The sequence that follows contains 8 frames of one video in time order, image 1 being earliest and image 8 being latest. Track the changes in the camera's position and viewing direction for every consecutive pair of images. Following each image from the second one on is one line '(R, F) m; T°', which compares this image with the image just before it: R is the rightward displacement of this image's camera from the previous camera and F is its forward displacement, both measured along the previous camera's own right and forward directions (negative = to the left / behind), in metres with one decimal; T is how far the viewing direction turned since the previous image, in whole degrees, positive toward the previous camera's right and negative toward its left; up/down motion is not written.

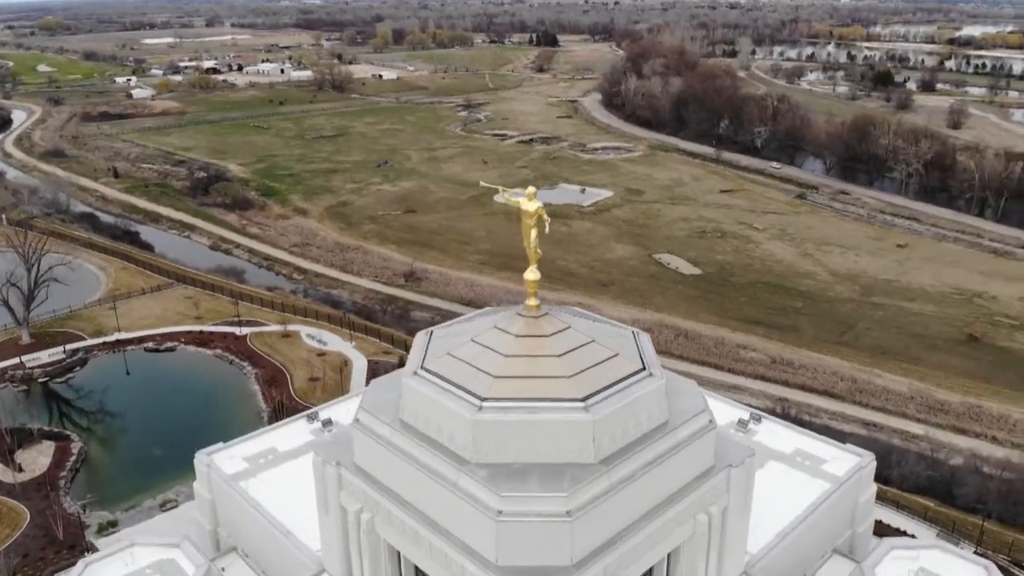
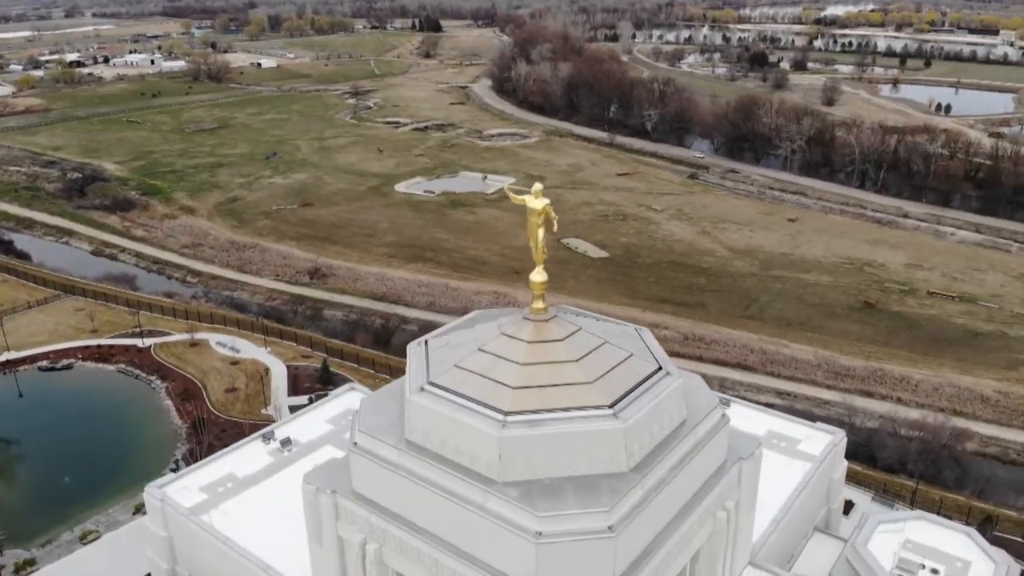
(-1.5, +0.8) m; +8°
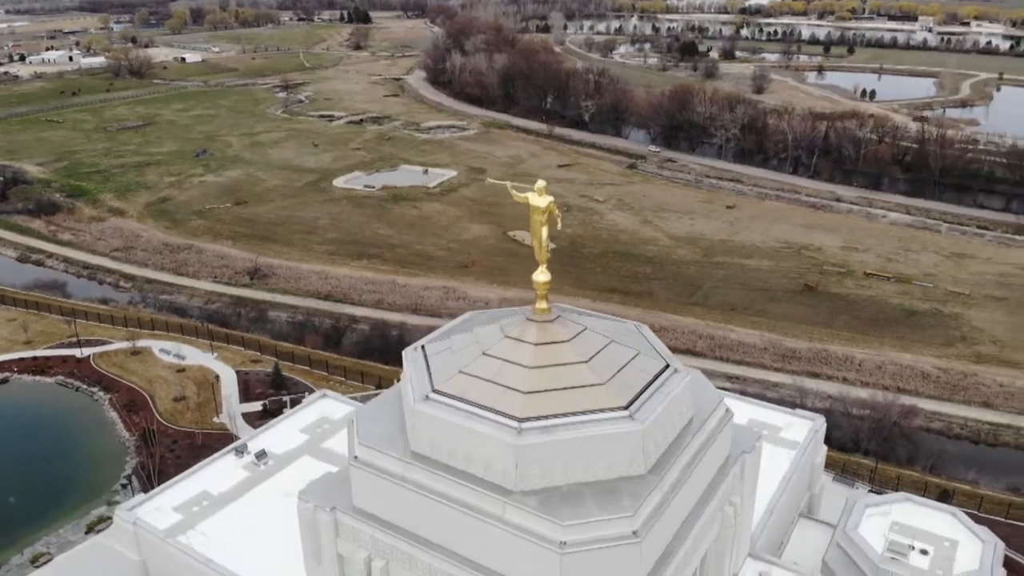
(-0.8, +0.4) m; +4°
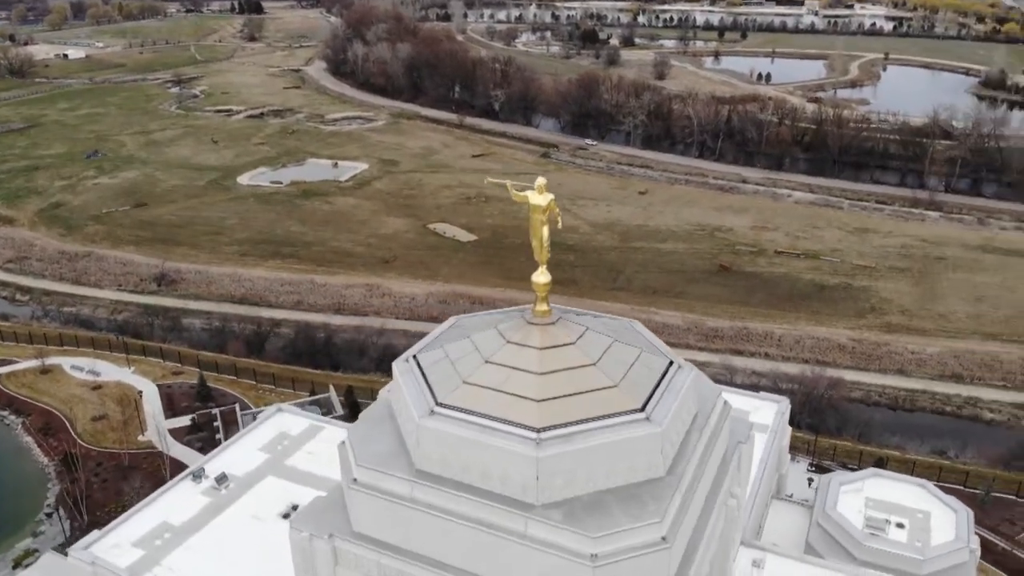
(-1.1, +0.5) m; +6°
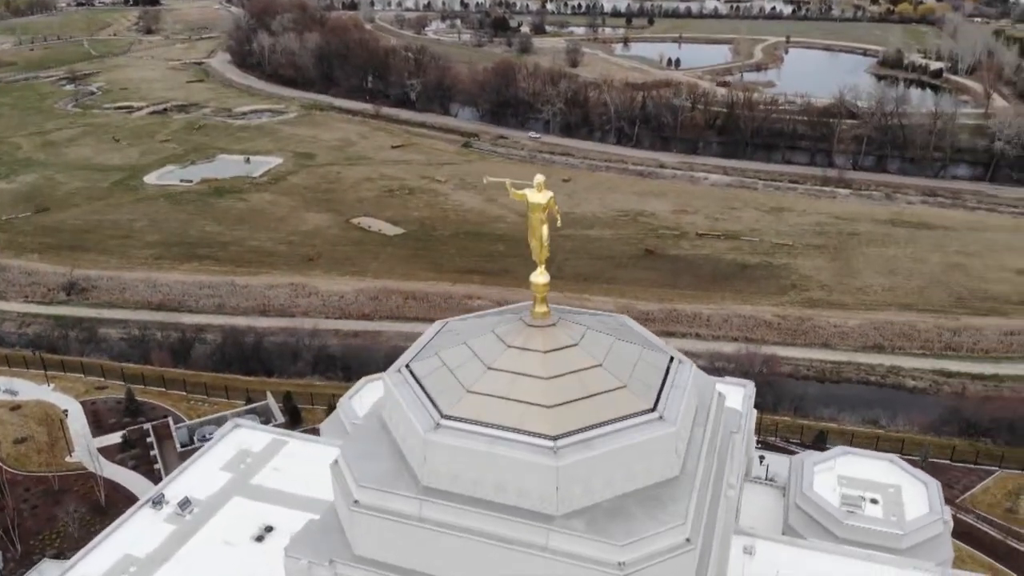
(-0.9, +0.4) m; +6°
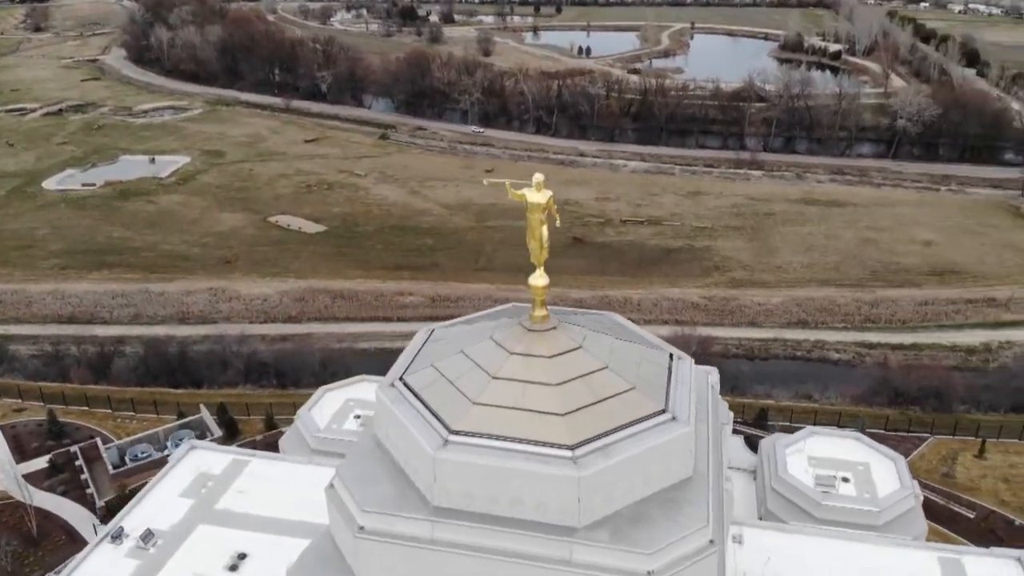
(-0.9, +0.4) m; +6°
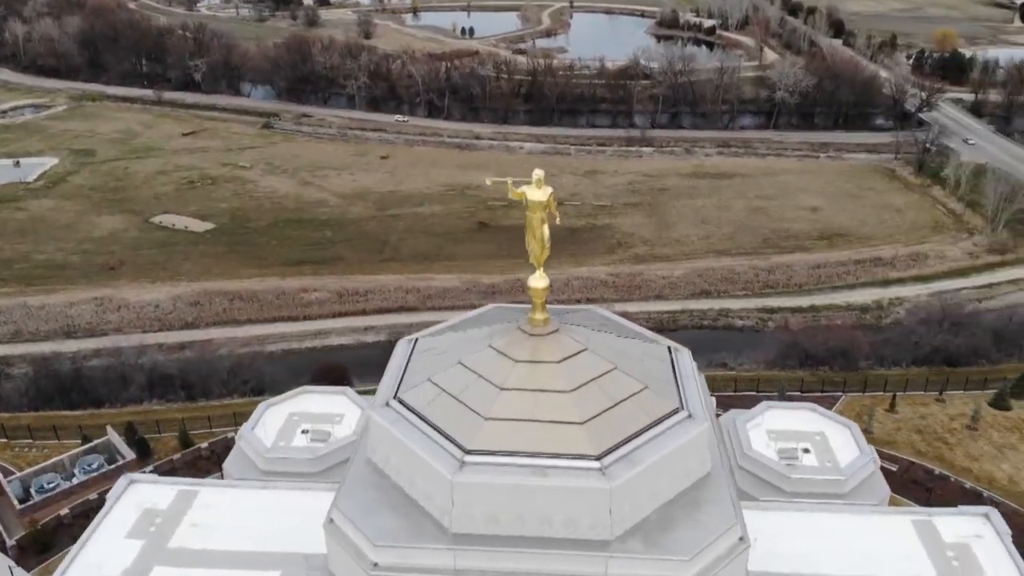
(-1.1, +0.6) m; +7°
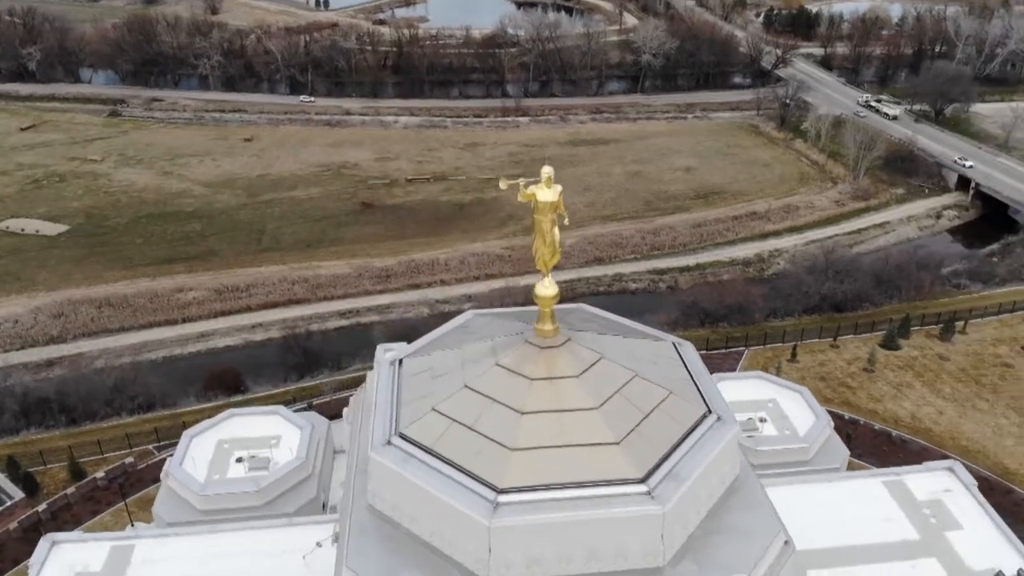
(-1.2, +0.9) m; +9°
